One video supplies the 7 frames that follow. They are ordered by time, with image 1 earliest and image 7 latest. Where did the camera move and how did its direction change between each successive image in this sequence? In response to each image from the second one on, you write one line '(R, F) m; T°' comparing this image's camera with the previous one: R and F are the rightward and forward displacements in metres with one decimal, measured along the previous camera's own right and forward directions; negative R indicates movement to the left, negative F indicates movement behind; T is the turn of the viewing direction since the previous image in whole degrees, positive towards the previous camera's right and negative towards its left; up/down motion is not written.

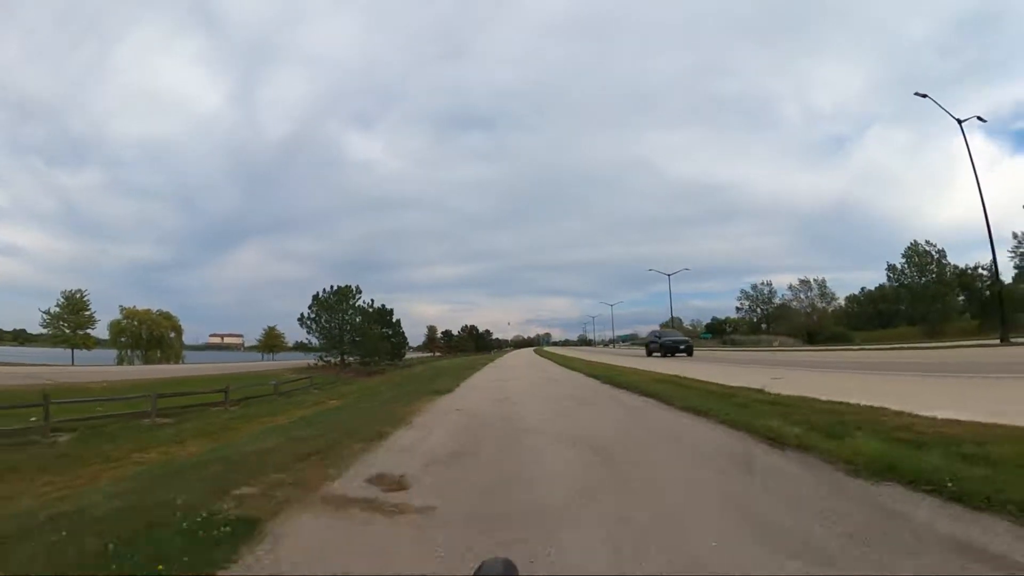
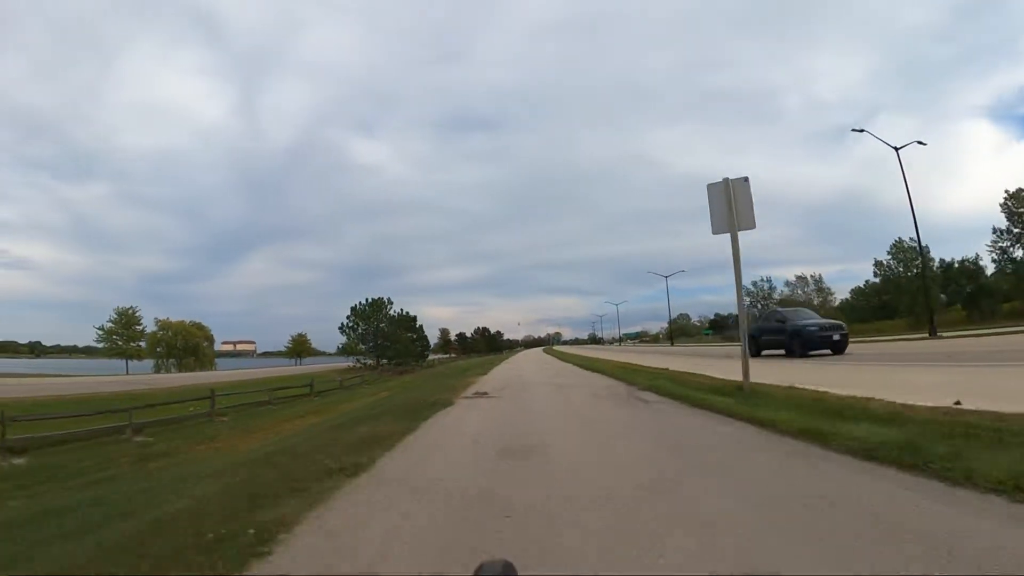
(0.0, -1.1) m; -1°
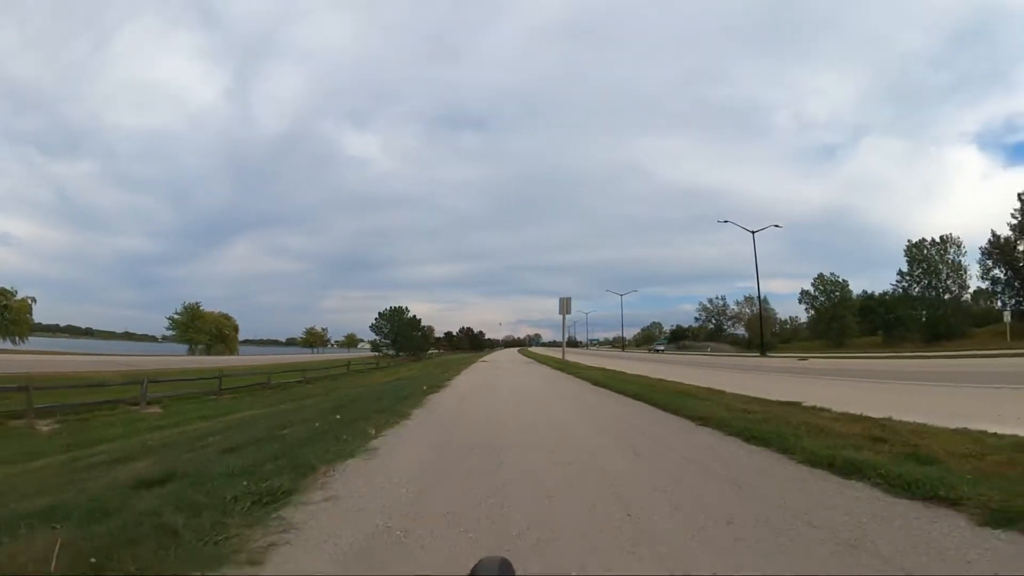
(-0.2, -3.0) m; +2°
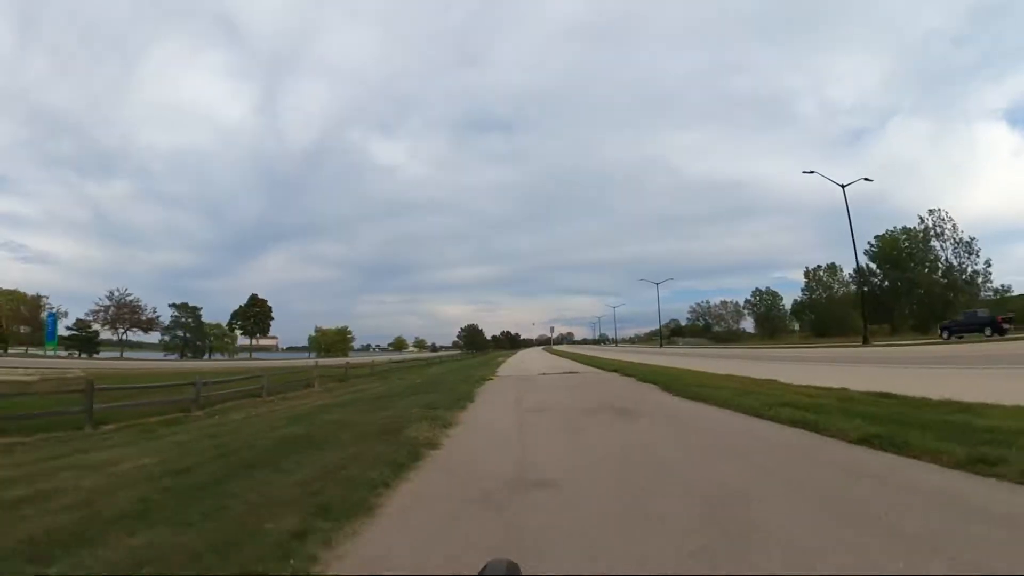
(0.0, -0.3) m; -3°
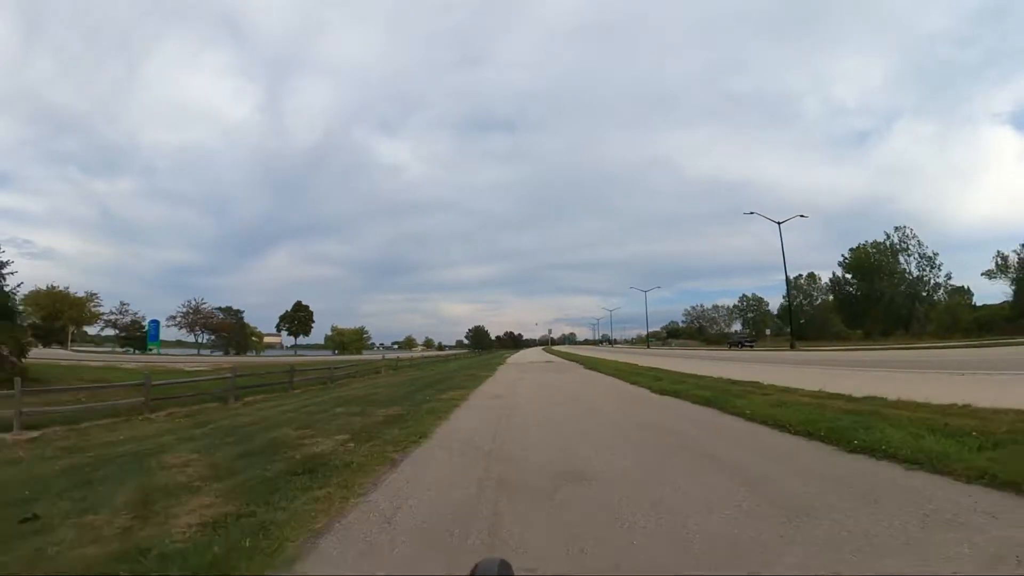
(-0.6, -0.5) m; 0°
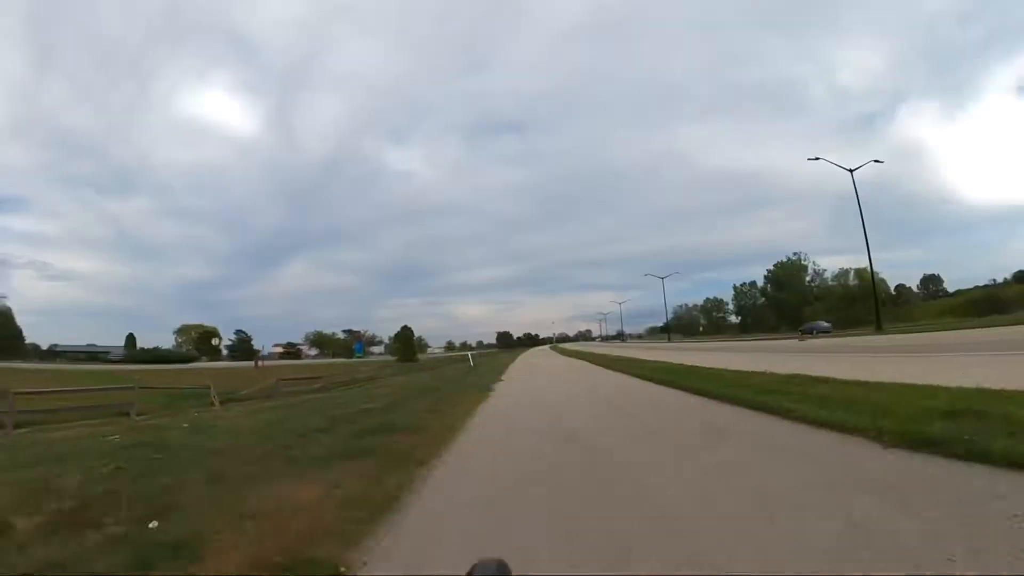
(-0.1, -0.6) m; -1°
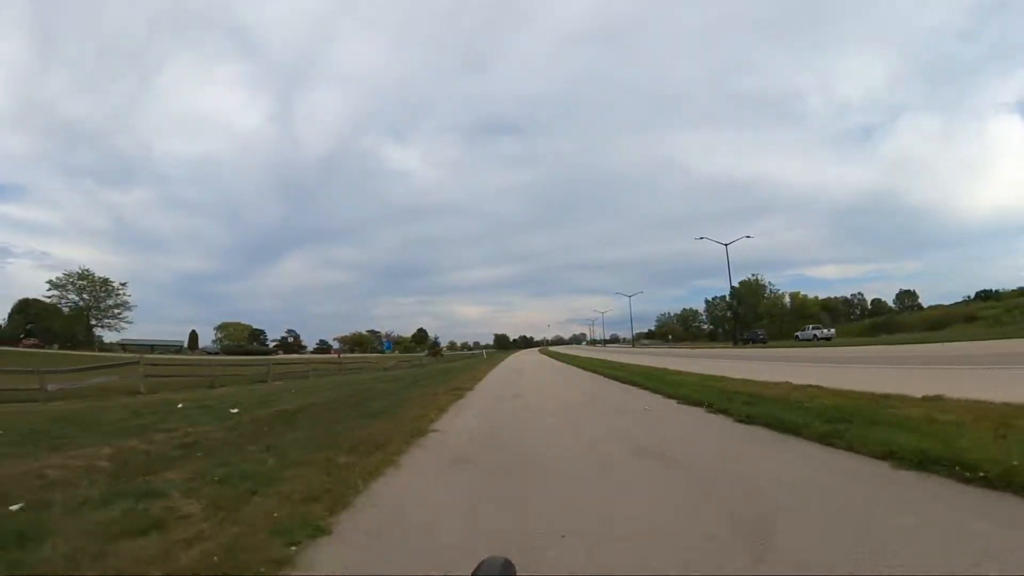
(+0.2, -10.9) m; 0°
